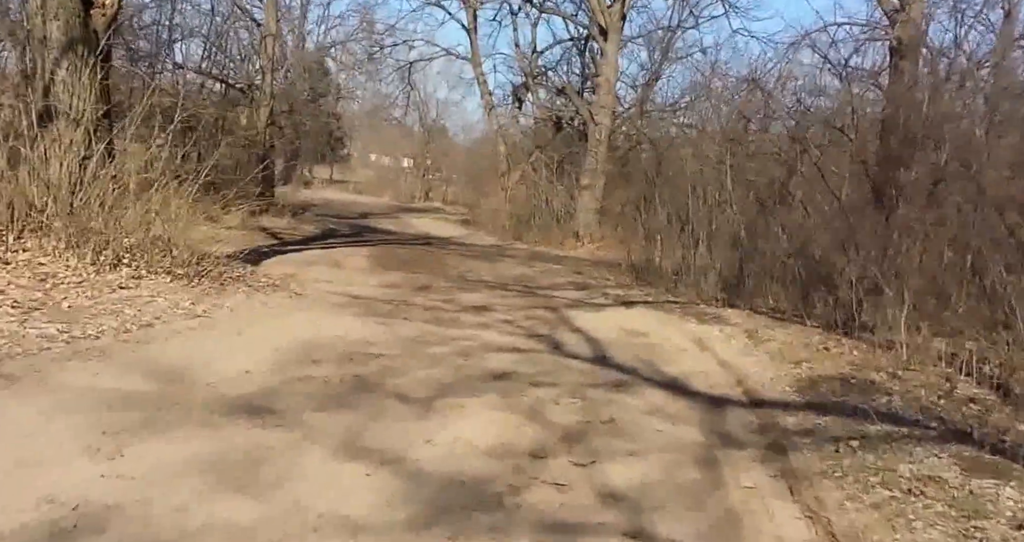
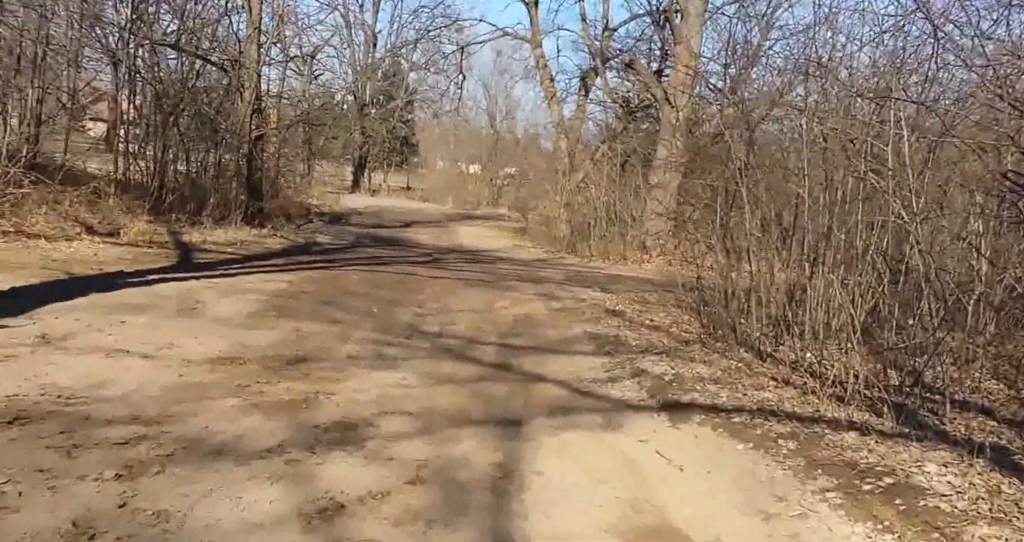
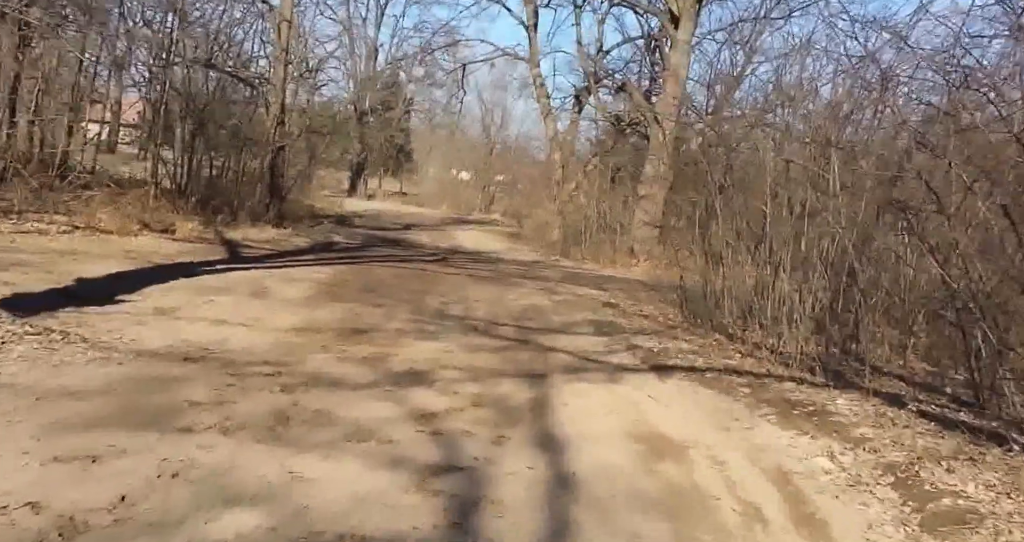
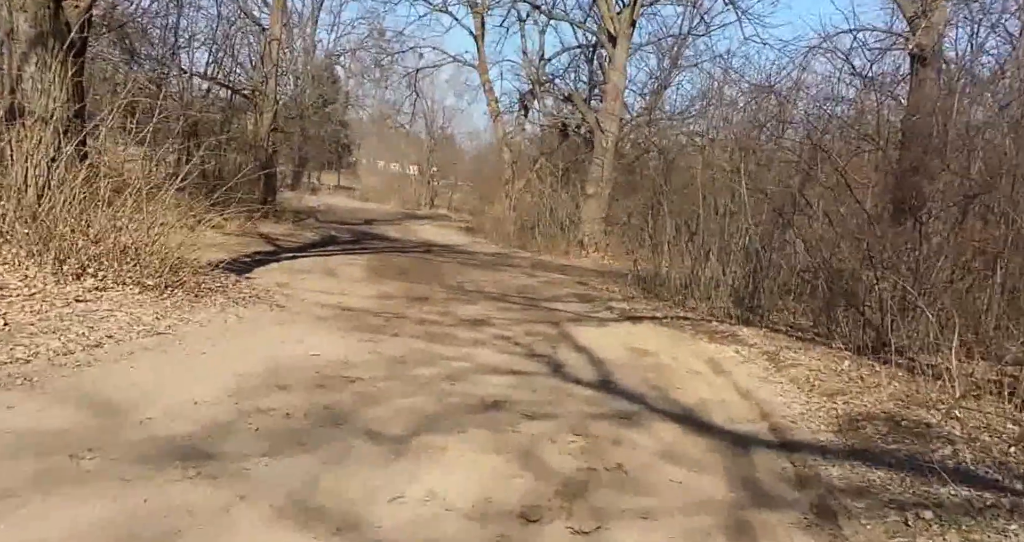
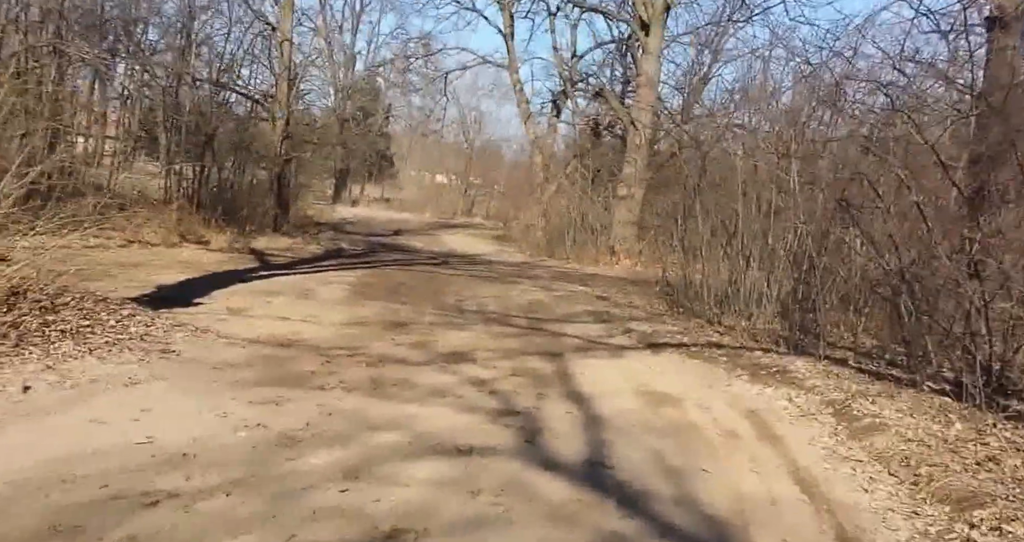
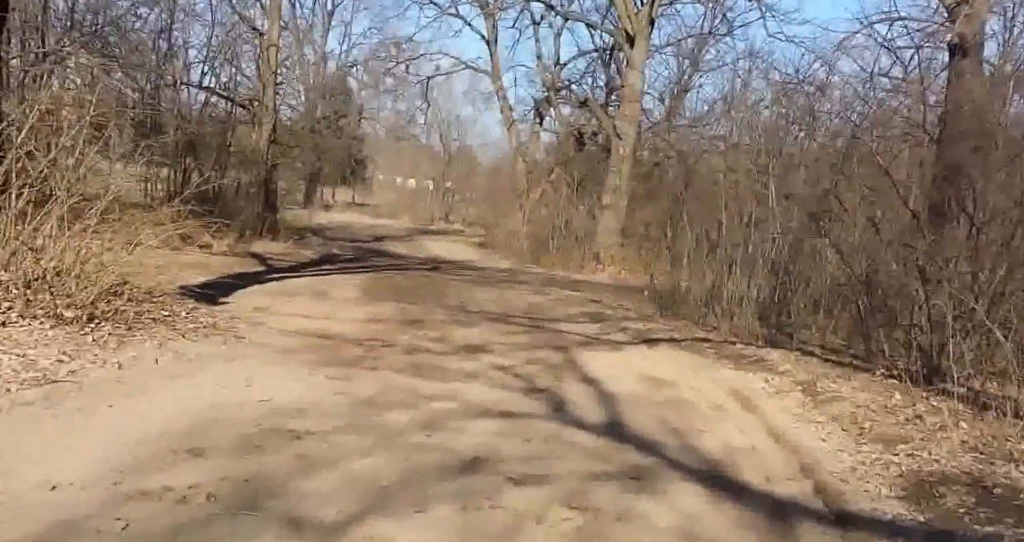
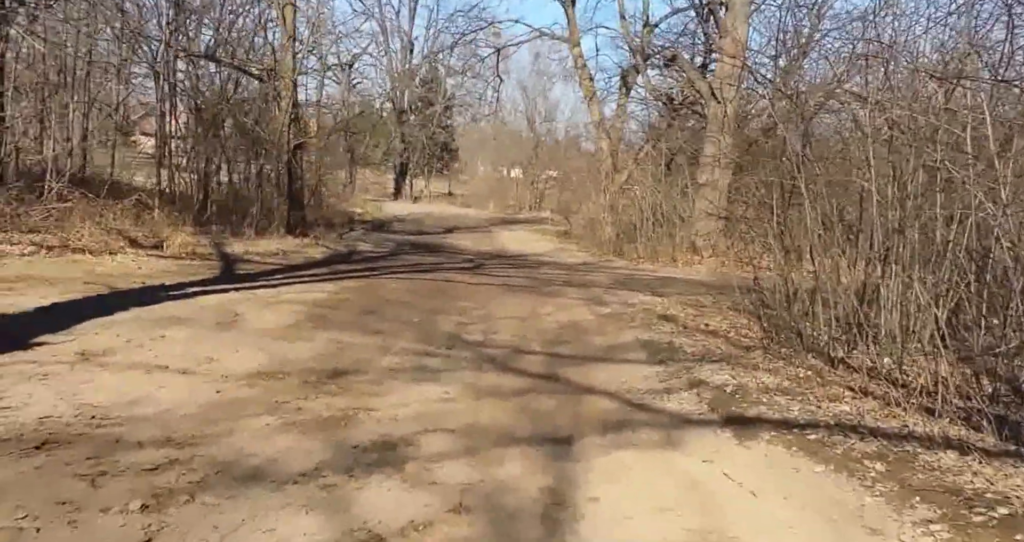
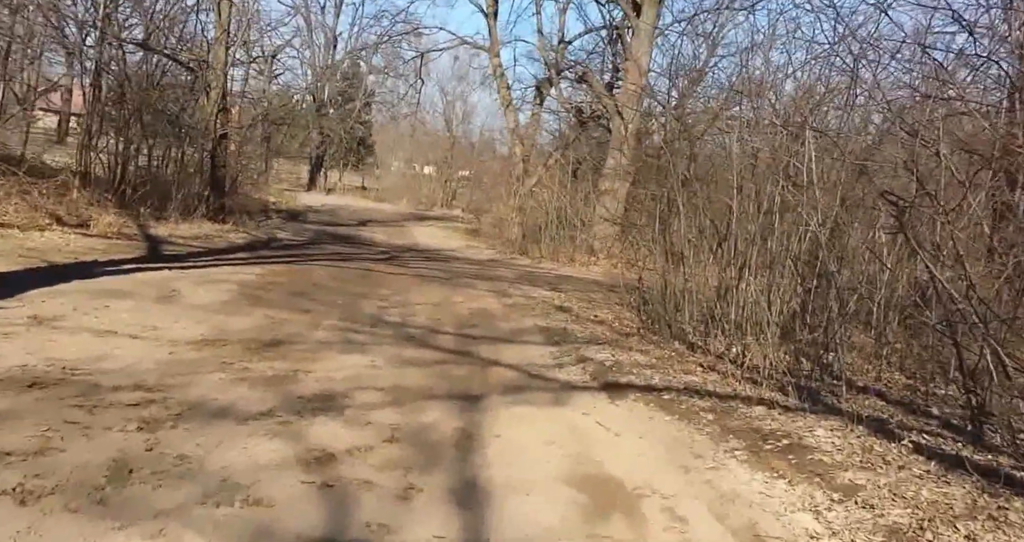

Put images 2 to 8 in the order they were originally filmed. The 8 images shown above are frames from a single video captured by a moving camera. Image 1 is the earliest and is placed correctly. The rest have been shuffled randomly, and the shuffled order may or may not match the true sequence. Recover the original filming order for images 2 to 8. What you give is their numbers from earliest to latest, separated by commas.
4, 6, 5, 3, 8, 2, 7
